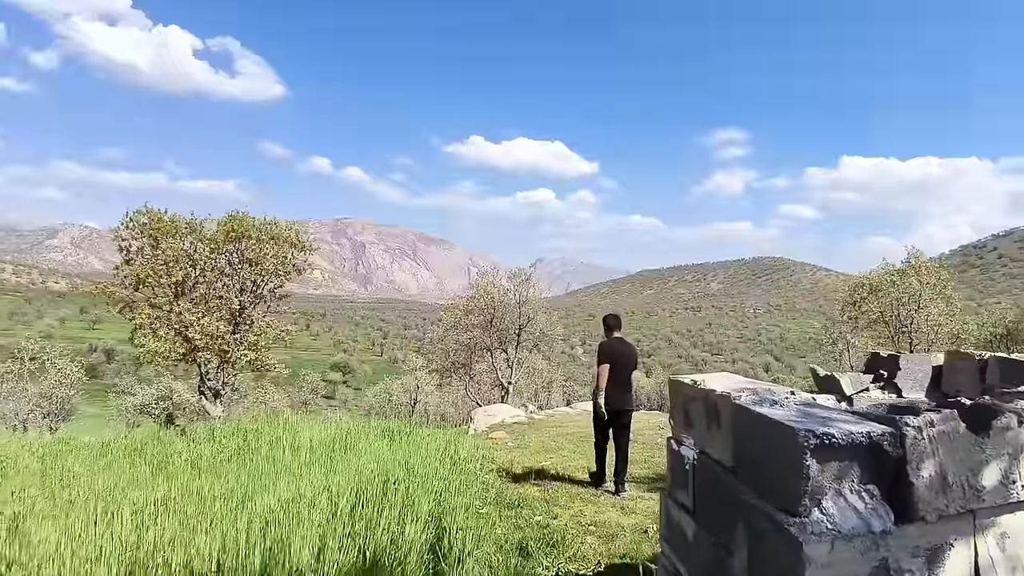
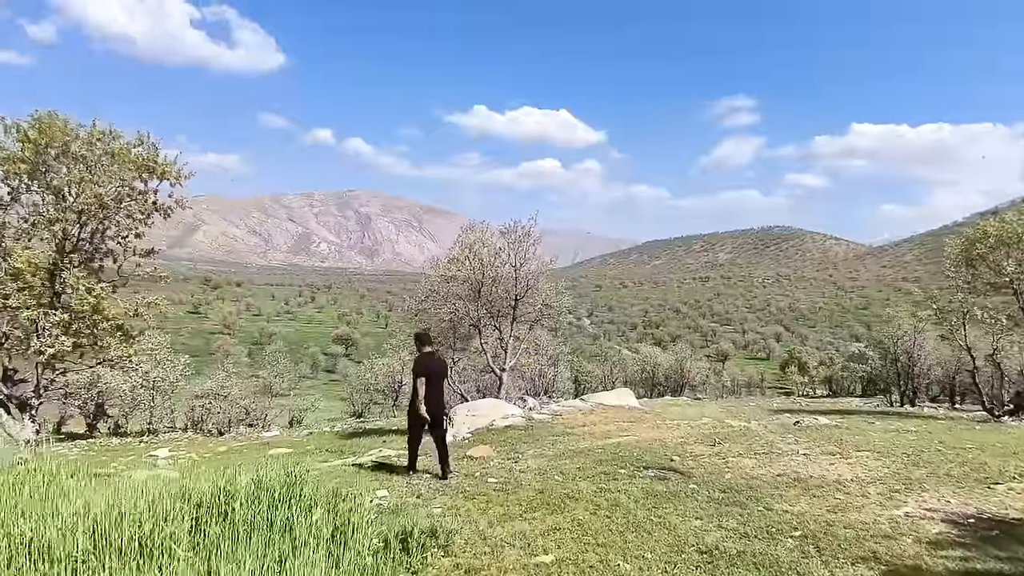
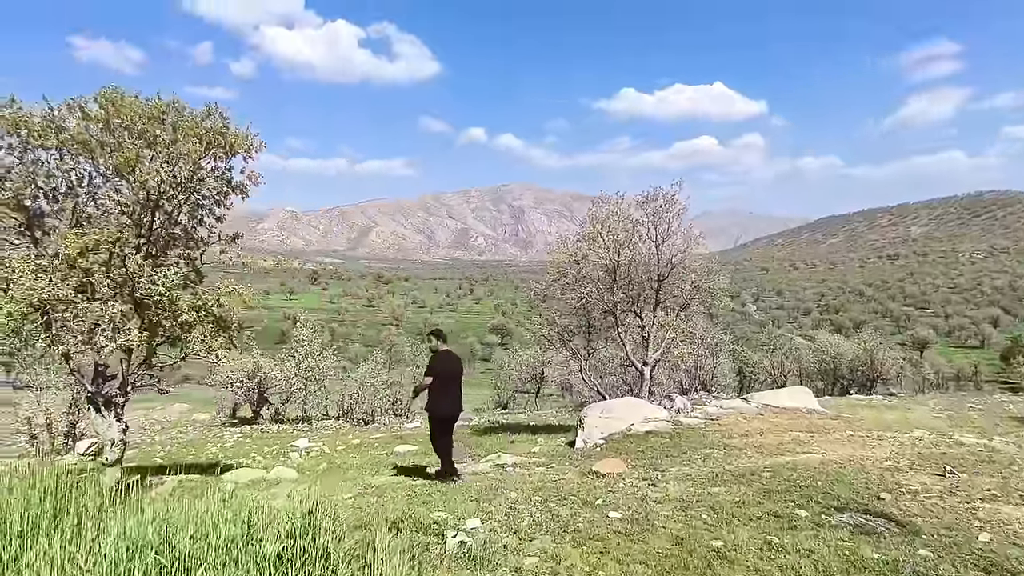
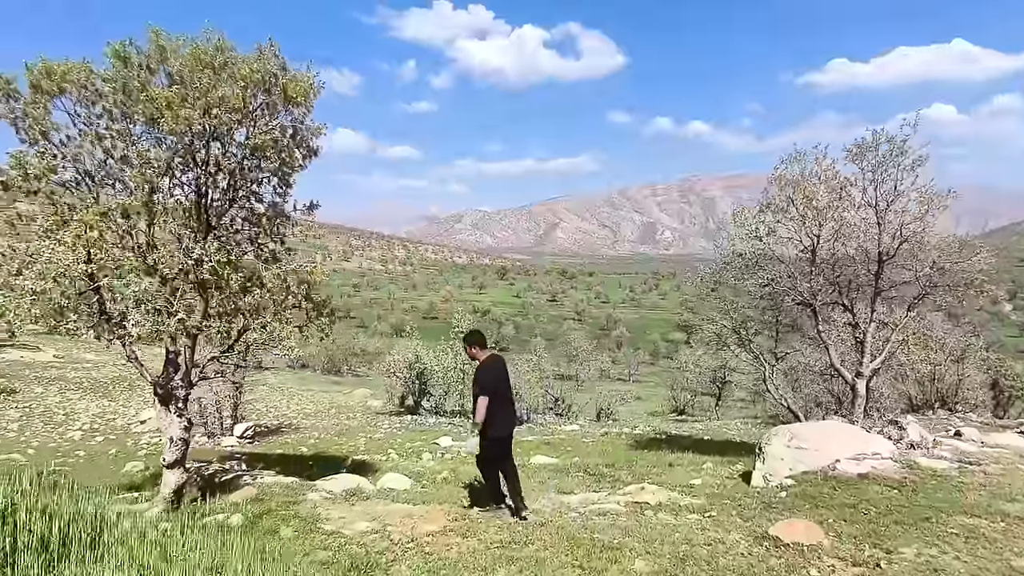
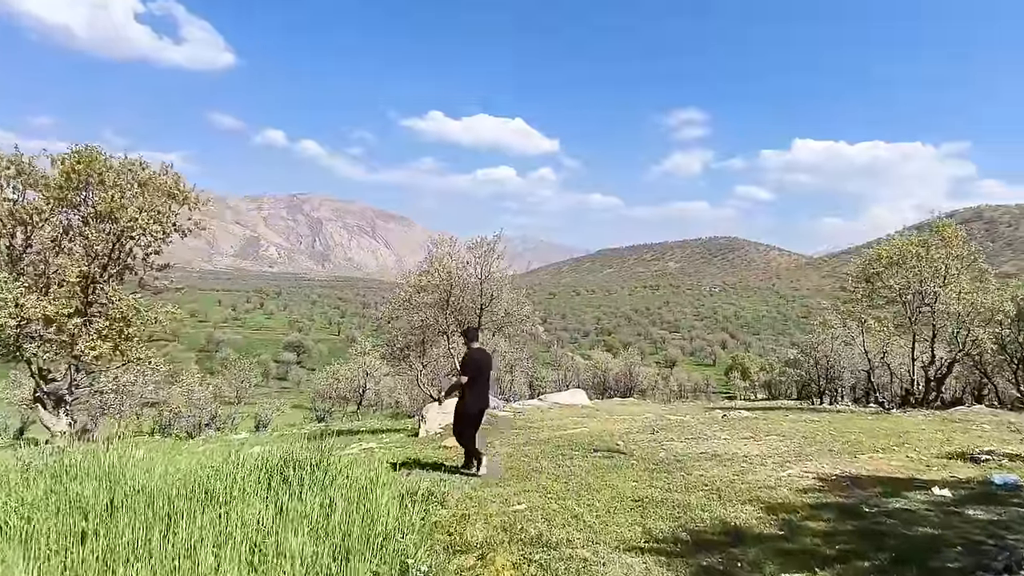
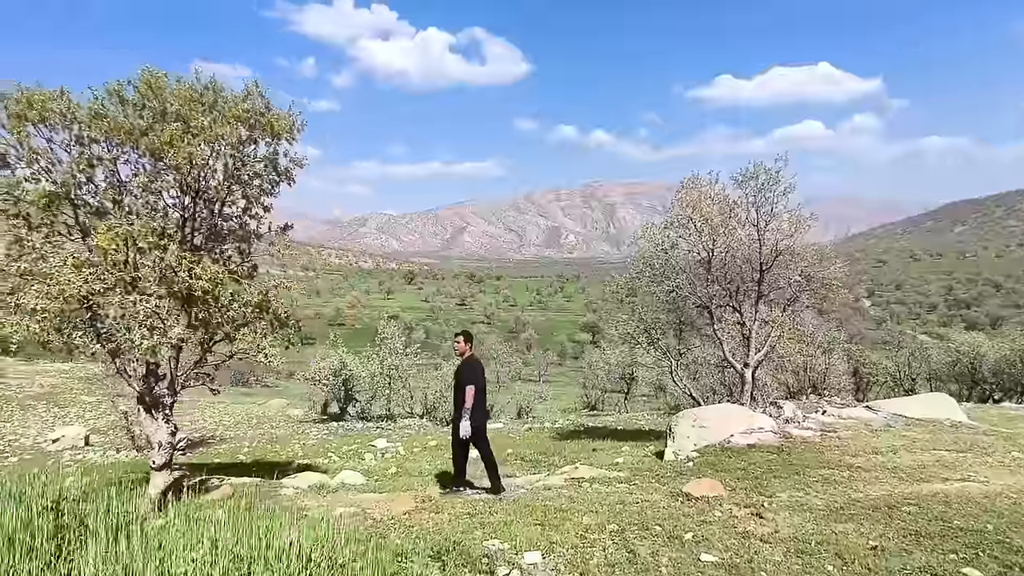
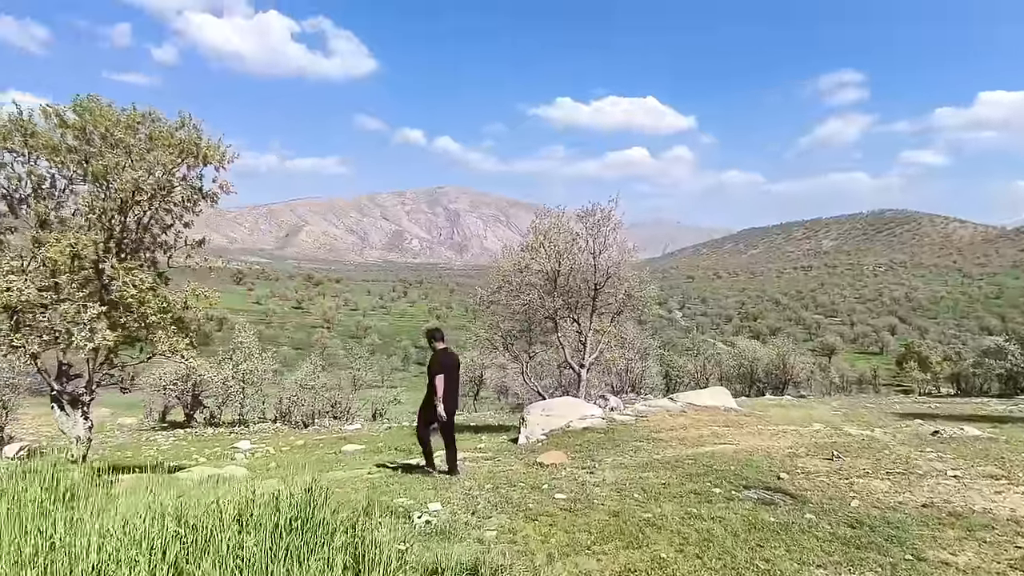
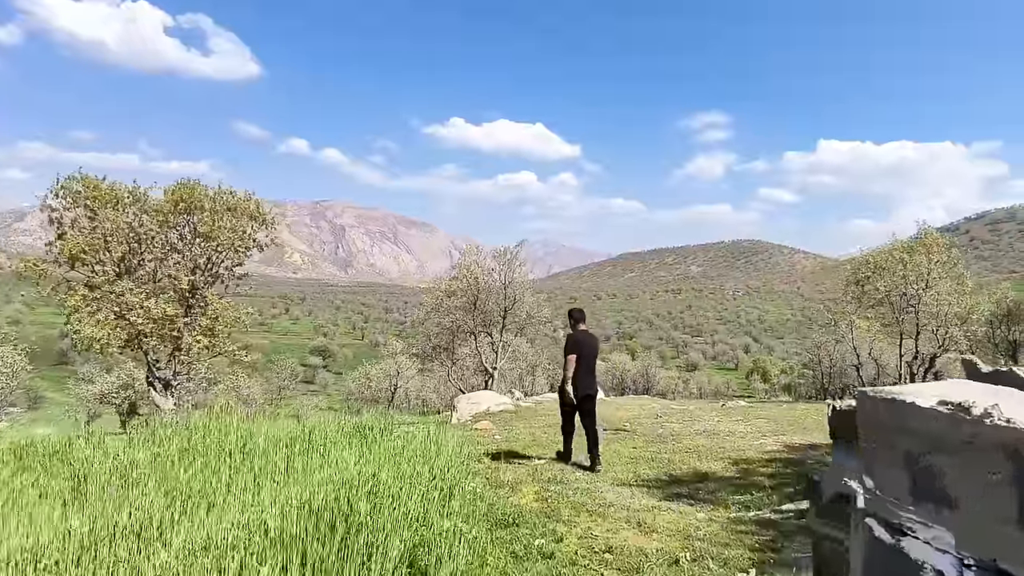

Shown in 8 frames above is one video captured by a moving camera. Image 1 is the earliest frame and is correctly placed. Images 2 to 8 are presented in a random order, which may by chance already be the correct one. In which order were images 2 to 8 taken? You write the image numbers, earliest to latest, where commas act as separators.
8, 5, 2, 7, 3, 6, 4
